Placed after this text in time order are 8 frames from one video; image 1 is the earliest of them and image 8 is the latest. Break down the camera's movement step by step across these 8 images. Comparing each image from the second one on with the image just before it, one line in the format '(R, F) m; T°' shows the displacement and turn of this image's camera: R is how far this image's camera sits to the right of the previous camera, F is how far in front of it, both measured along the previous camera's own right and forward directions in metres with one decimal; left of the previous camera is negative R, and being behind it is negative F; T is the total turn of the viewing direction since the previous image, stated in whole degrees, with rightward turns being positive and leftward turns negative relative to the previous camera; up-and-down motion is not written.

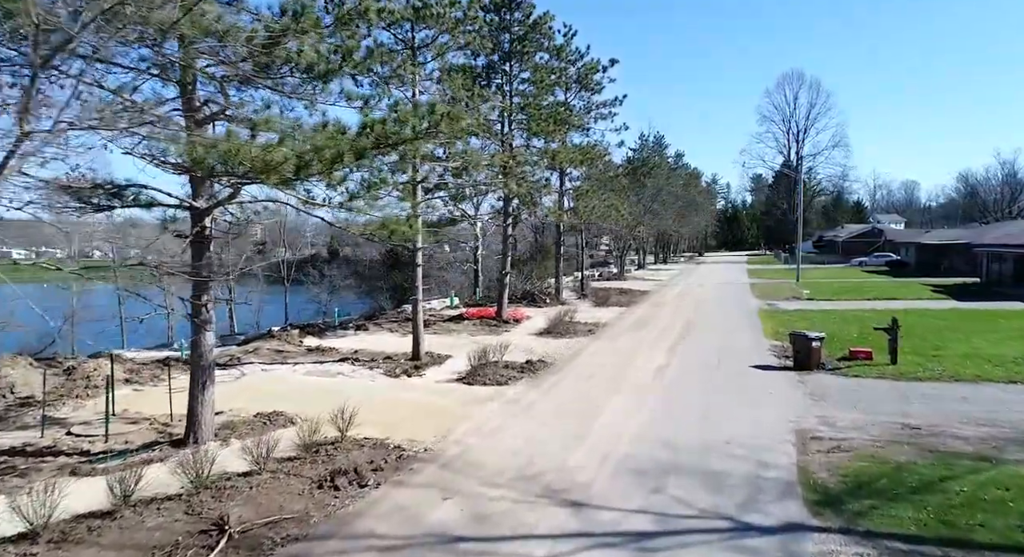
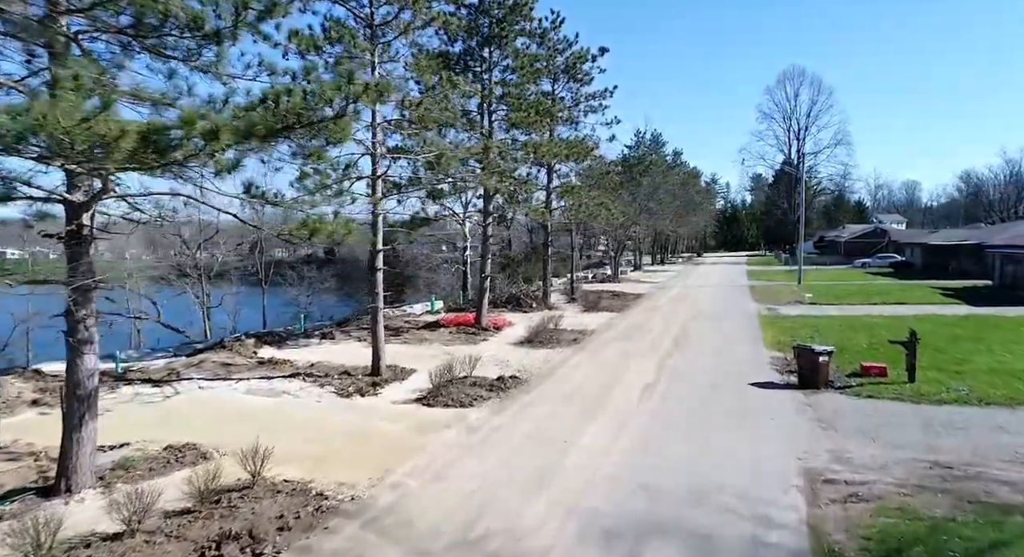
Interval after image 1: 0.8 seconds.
(+0.5, +1.4) m; 0°
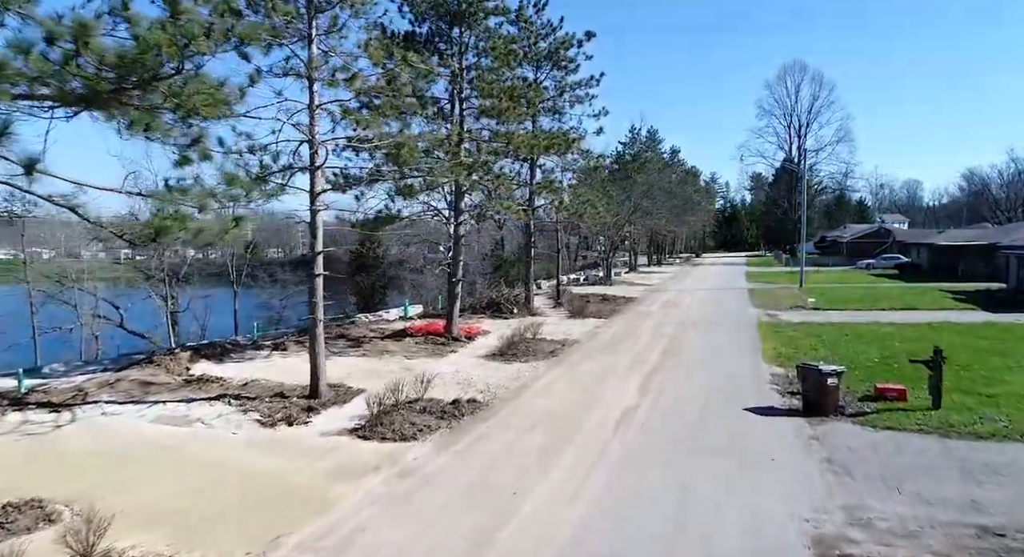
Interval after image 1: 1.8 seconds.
(+0.6, +1.6) m; 0°
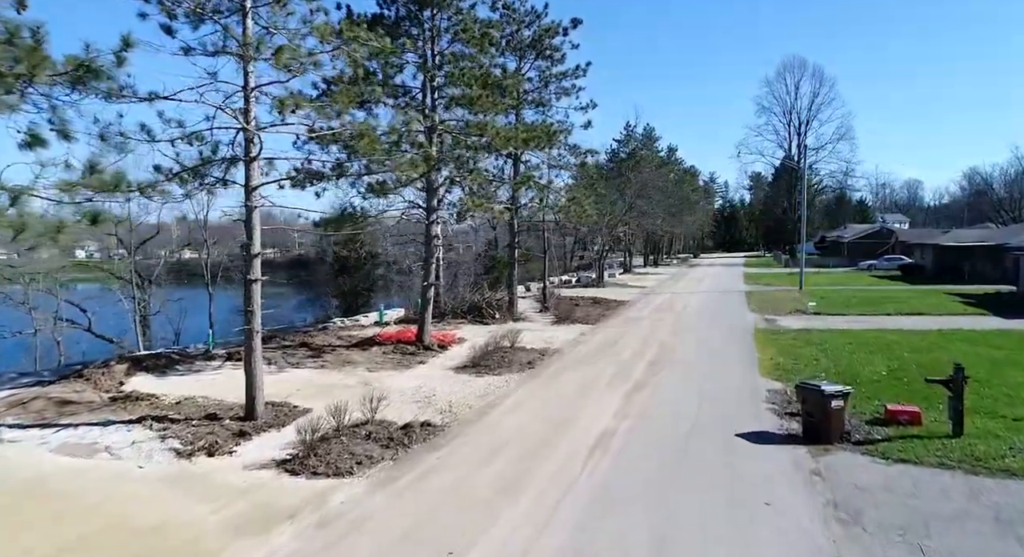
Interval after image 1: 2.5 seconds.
(+0.5, +1.2) m; 0°
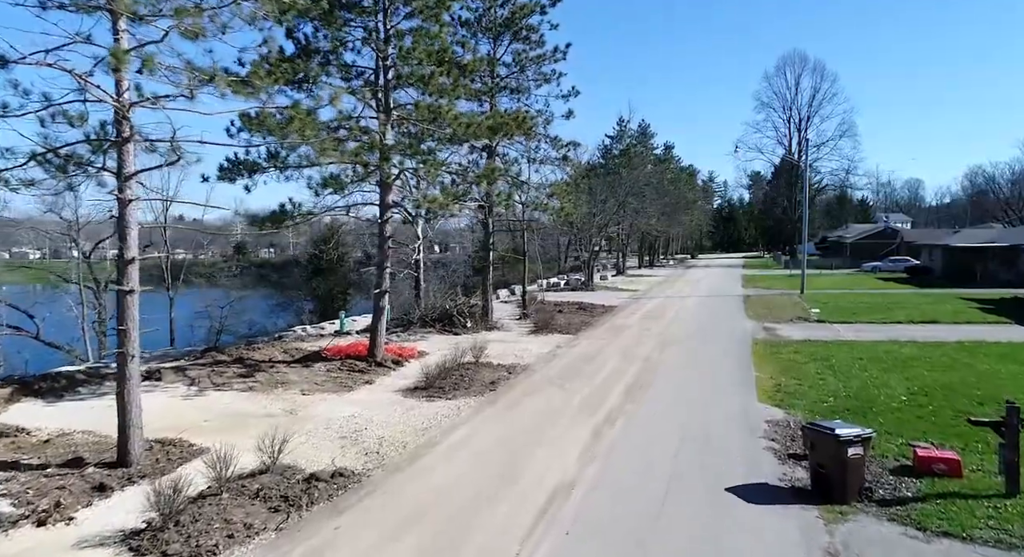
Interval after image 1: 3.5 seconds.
(+0.7, +1.7) m; 0°
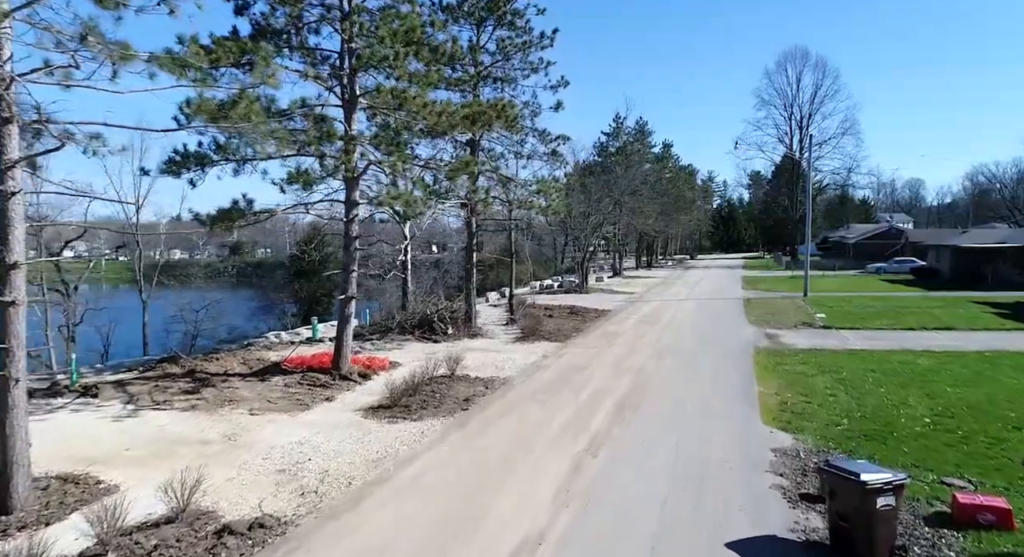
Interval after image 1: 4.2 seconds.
(+0.4, +1.2) m; 0°
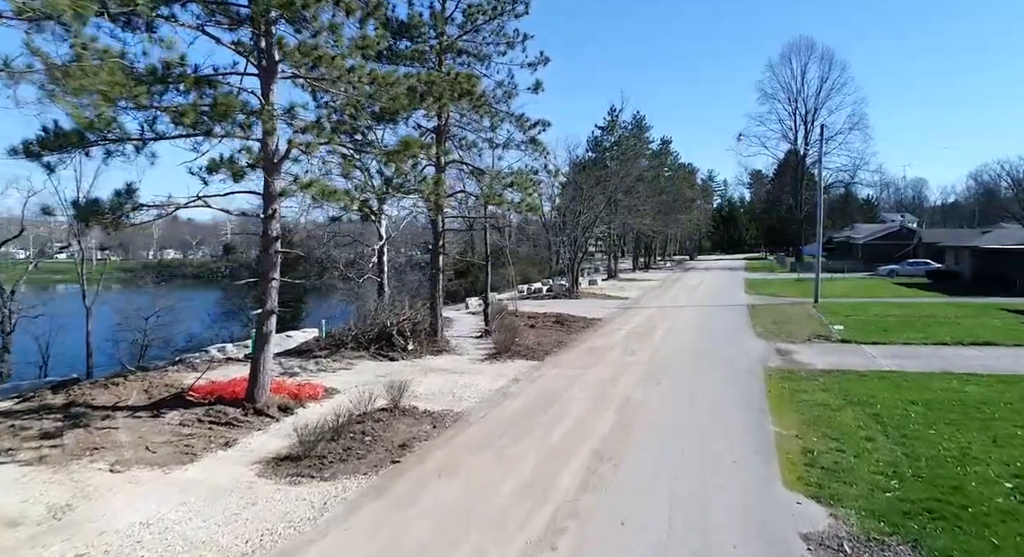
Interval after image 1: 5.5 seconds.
(+0.6, +2.2) m; 0°
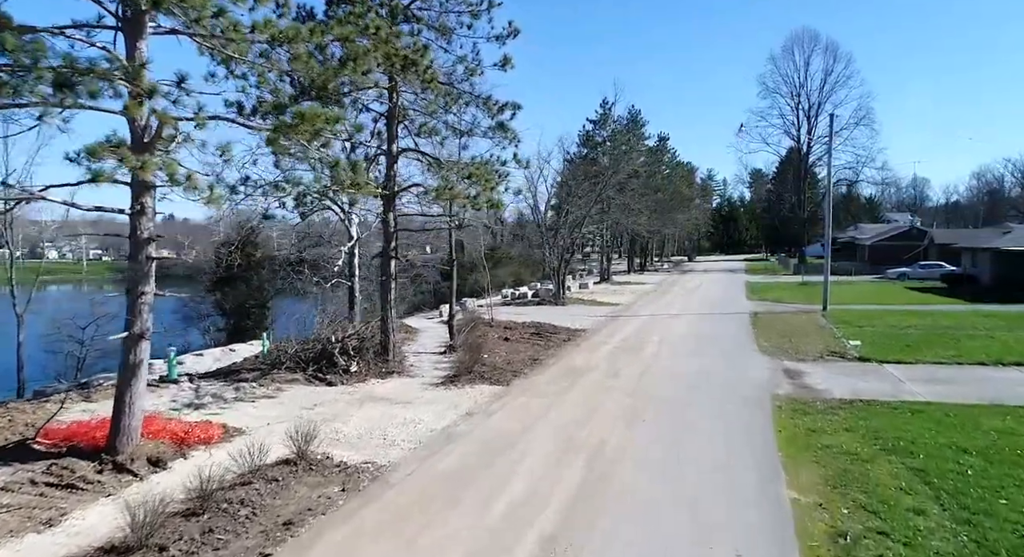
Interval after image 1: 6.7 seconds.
(+0.7, +2.1) m; 0°
